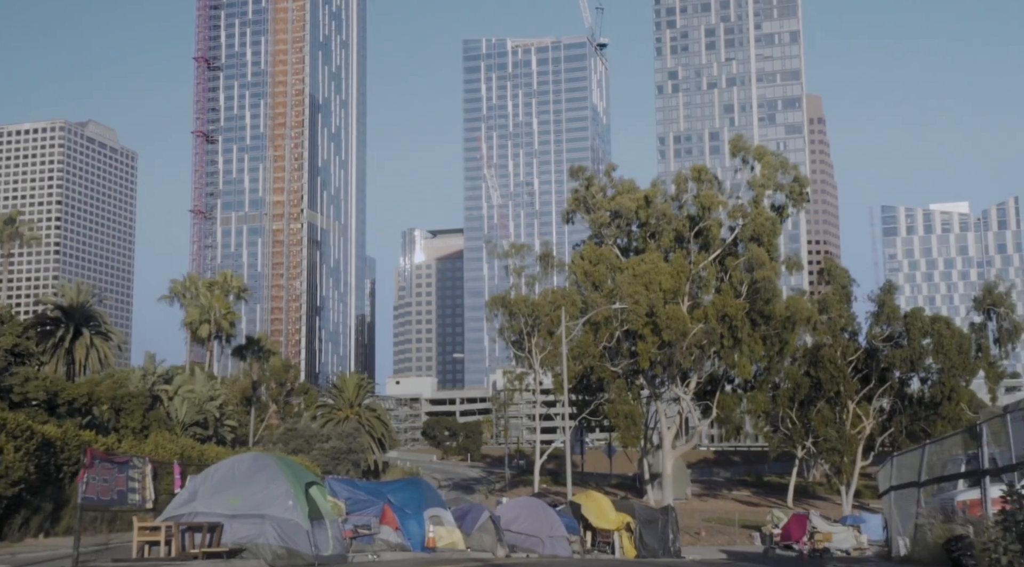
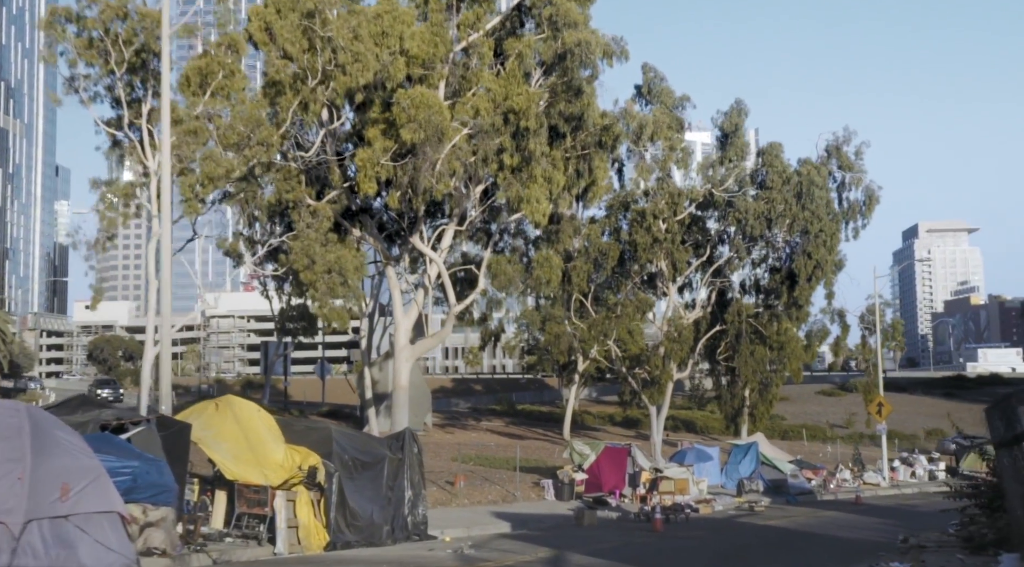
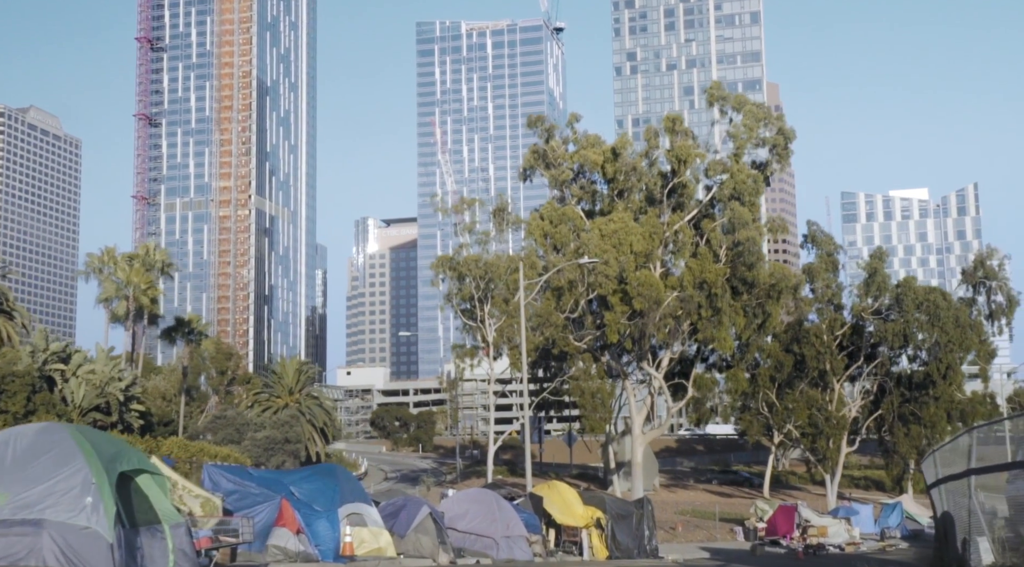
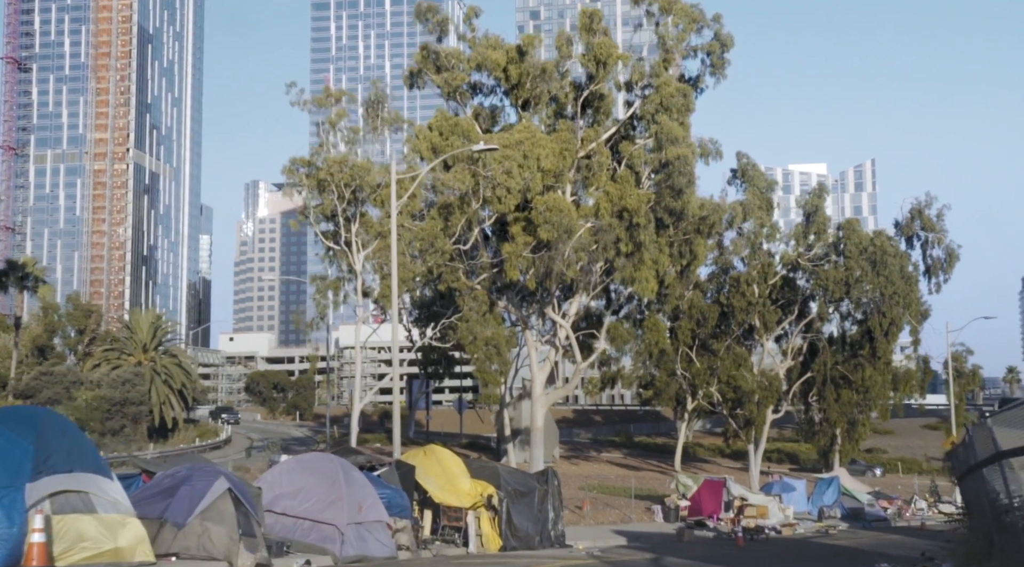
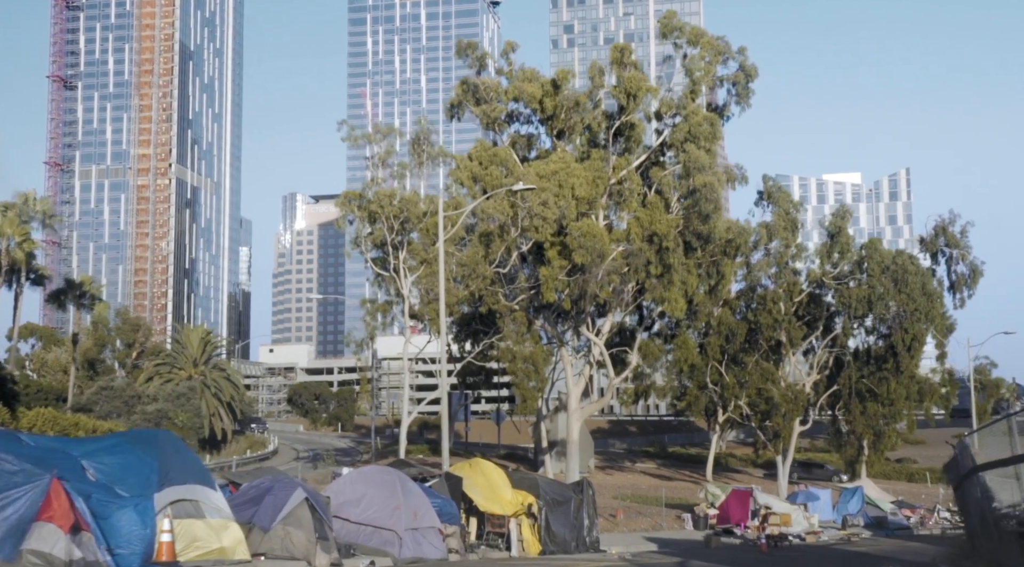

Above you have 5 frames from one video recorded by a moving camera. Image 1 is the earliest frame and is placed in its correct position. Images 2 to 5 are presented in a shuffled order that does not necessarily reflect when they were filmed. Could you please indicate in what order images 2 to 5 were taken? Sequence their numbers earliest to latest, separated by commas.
3, 5, 4, 2
